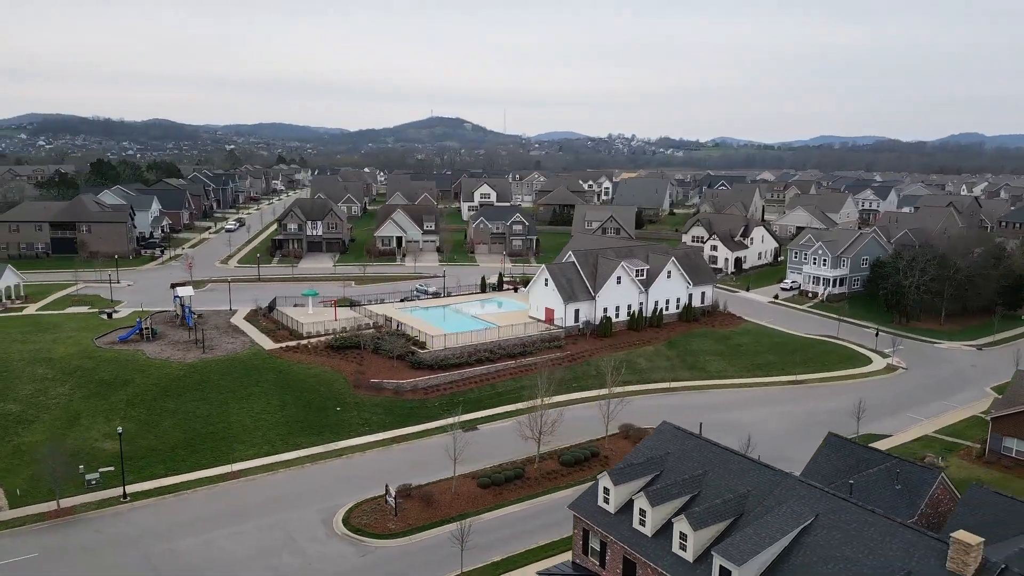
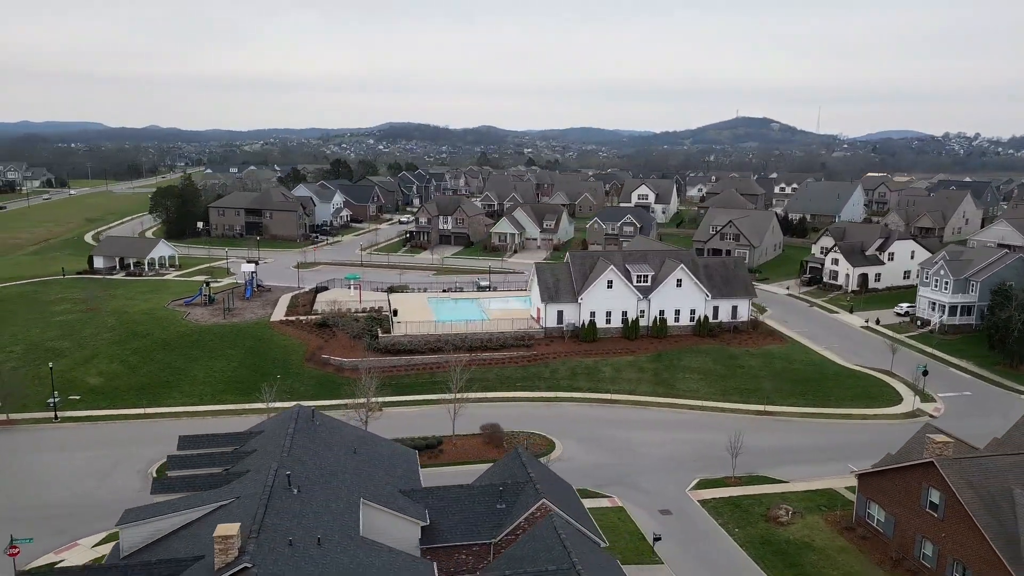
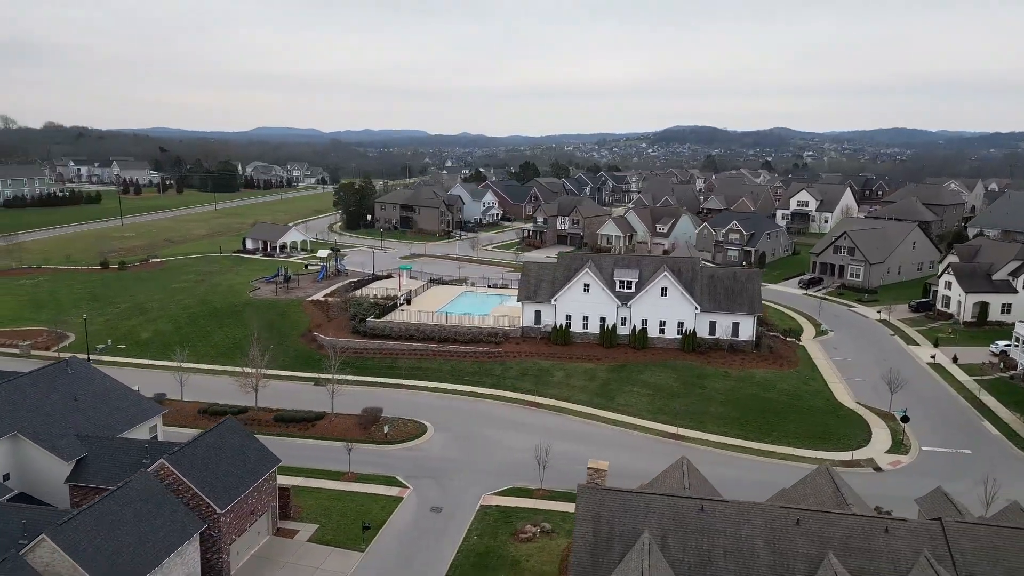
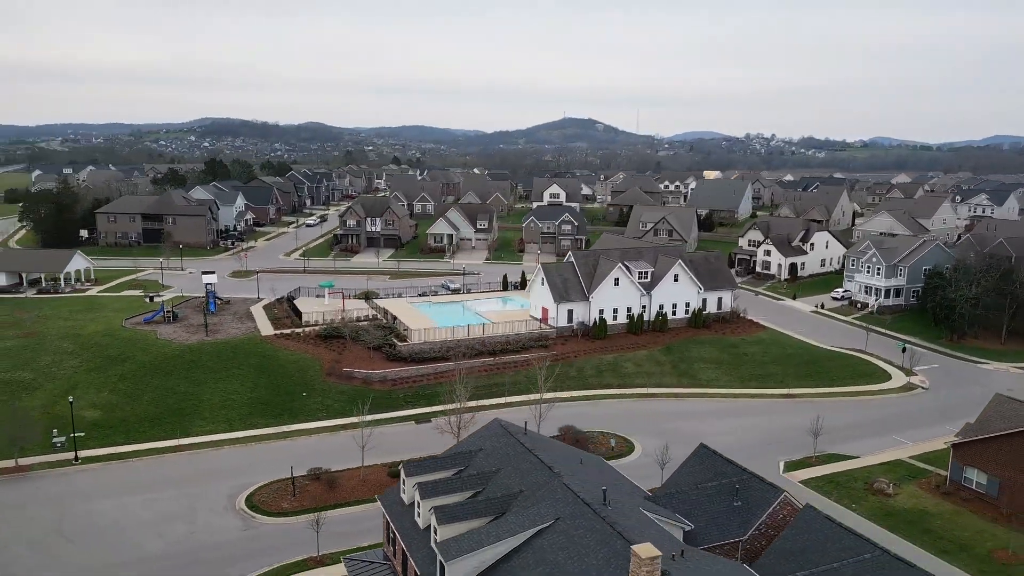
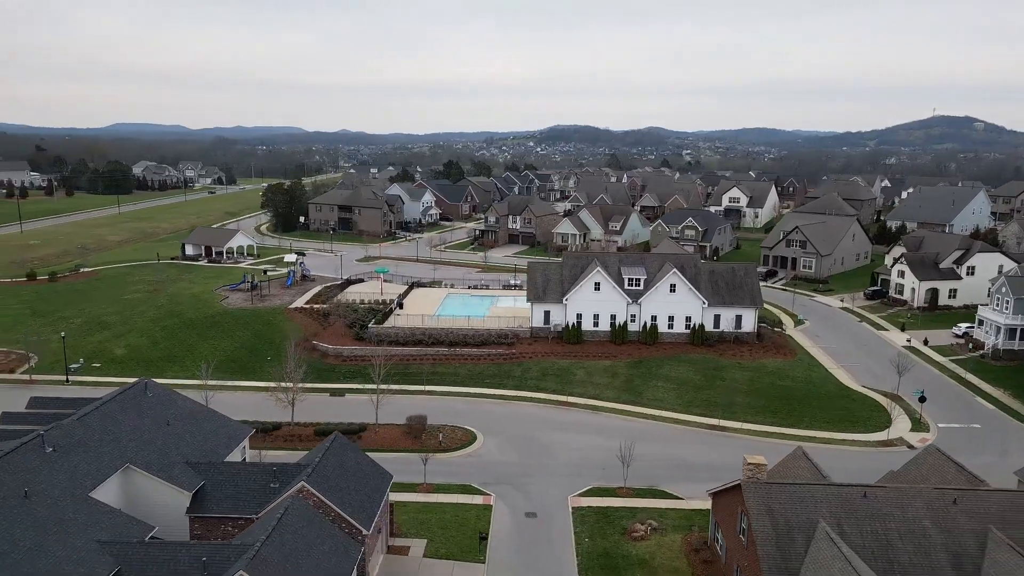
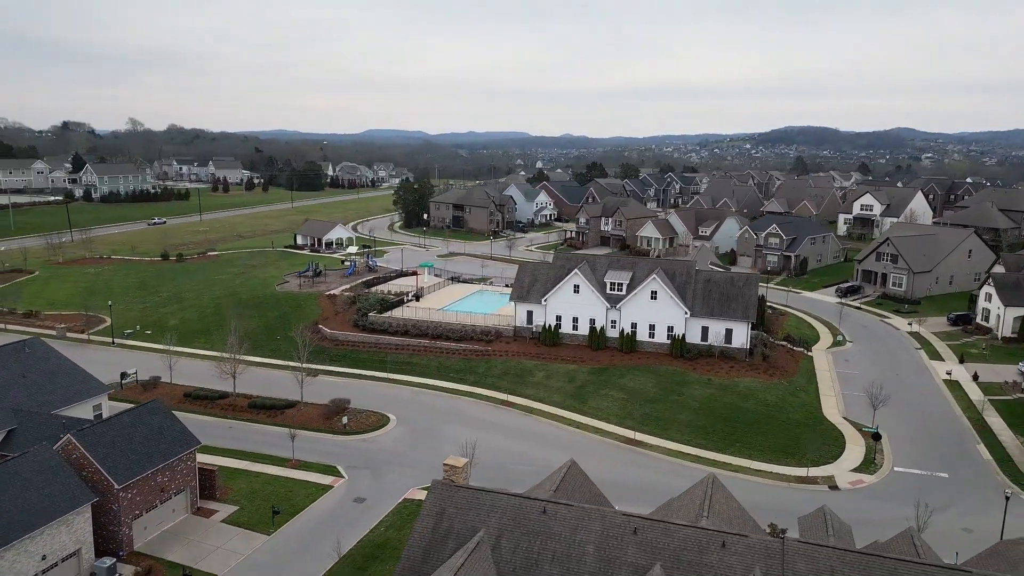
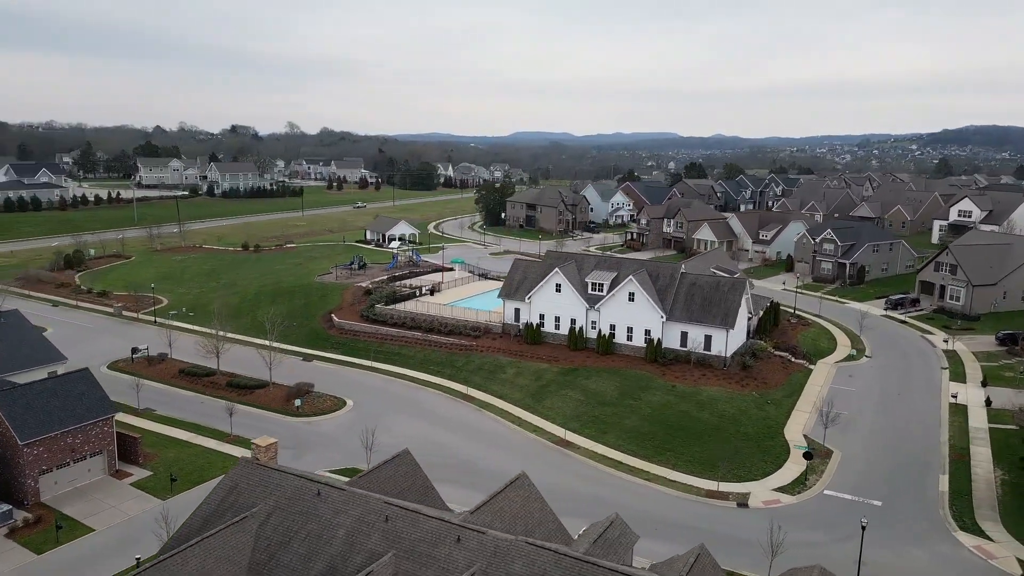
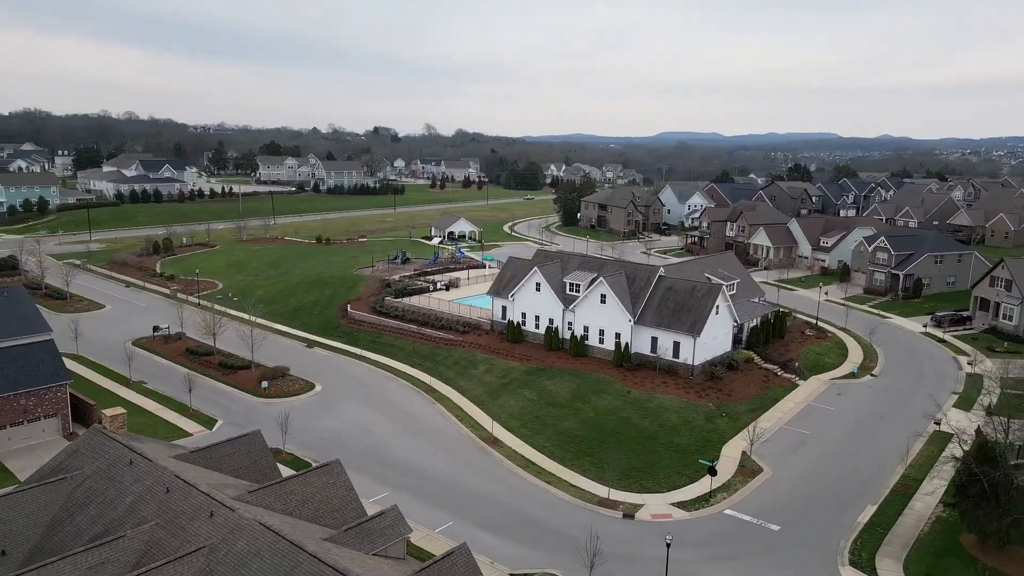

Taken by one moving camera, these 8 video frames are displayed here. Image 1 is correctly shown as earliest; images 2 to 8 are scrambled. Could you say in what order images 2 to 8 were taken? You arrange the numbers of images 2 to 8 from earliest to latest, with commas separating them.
4, 2, 5, 3, 6, 7, 8
